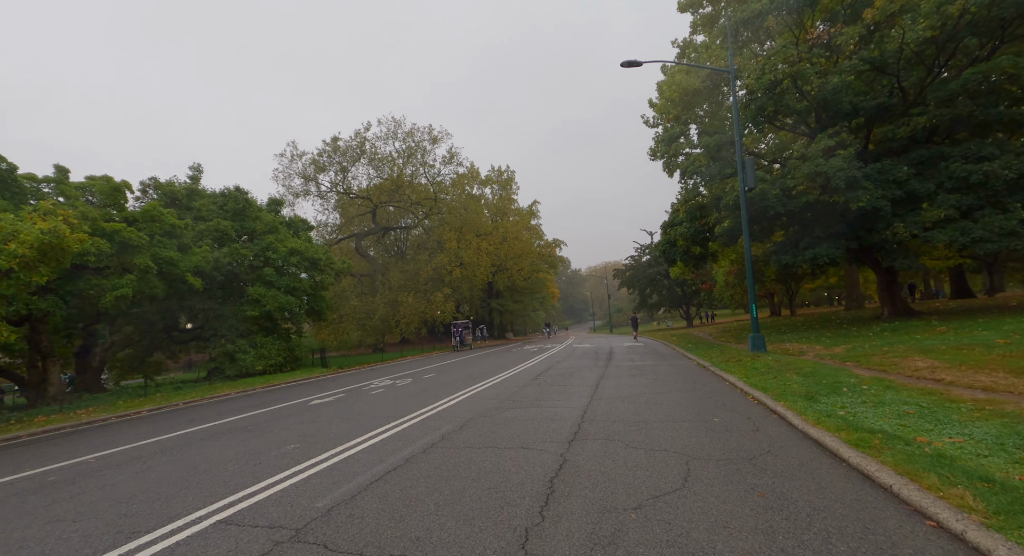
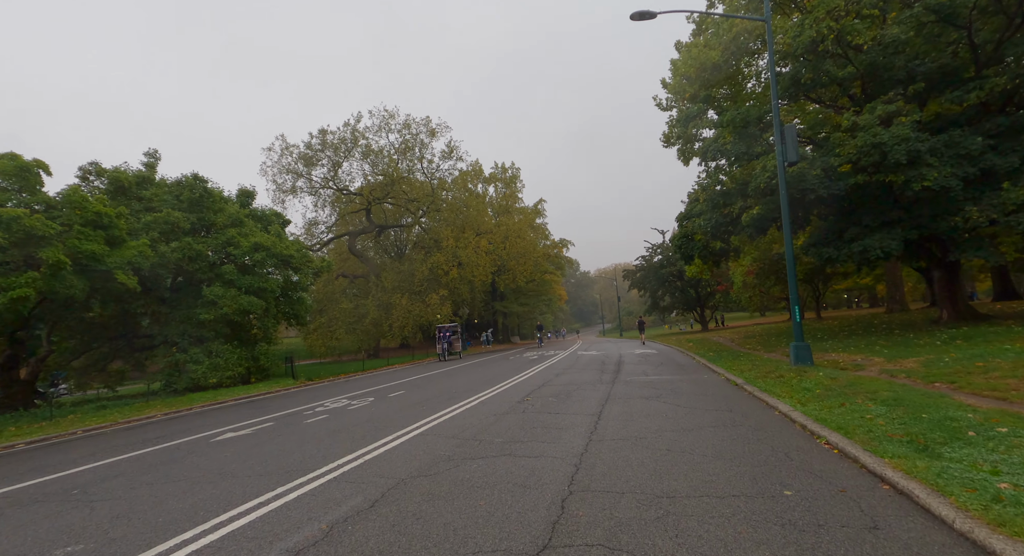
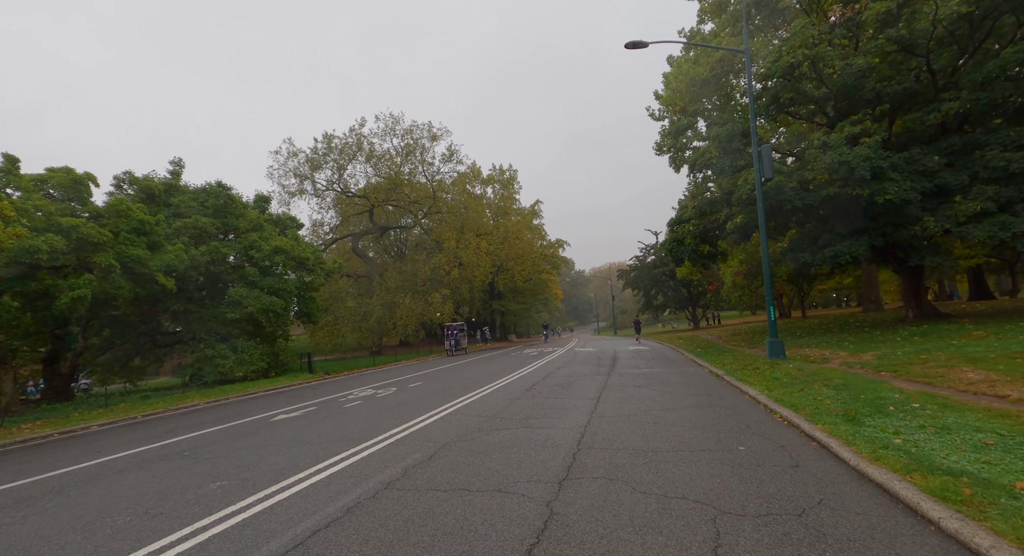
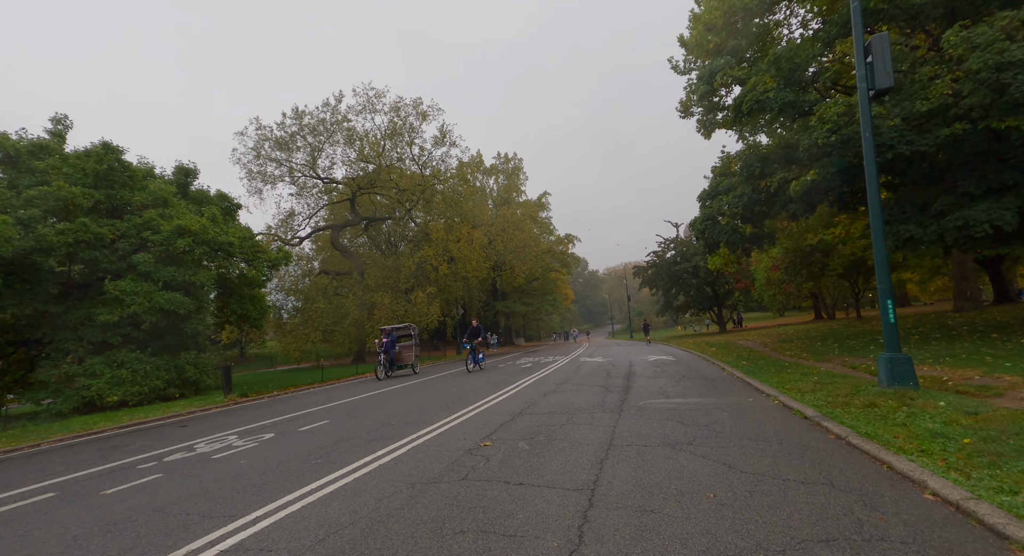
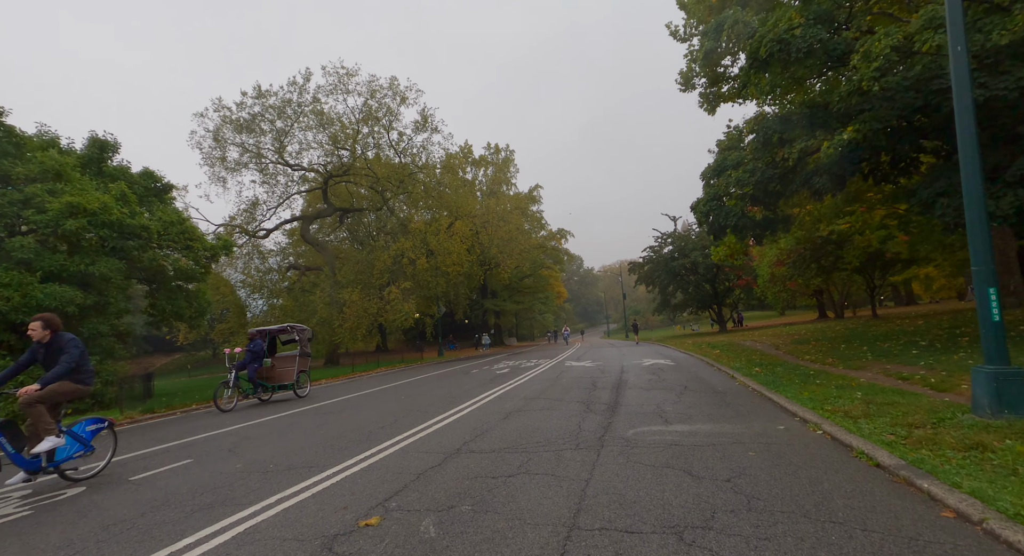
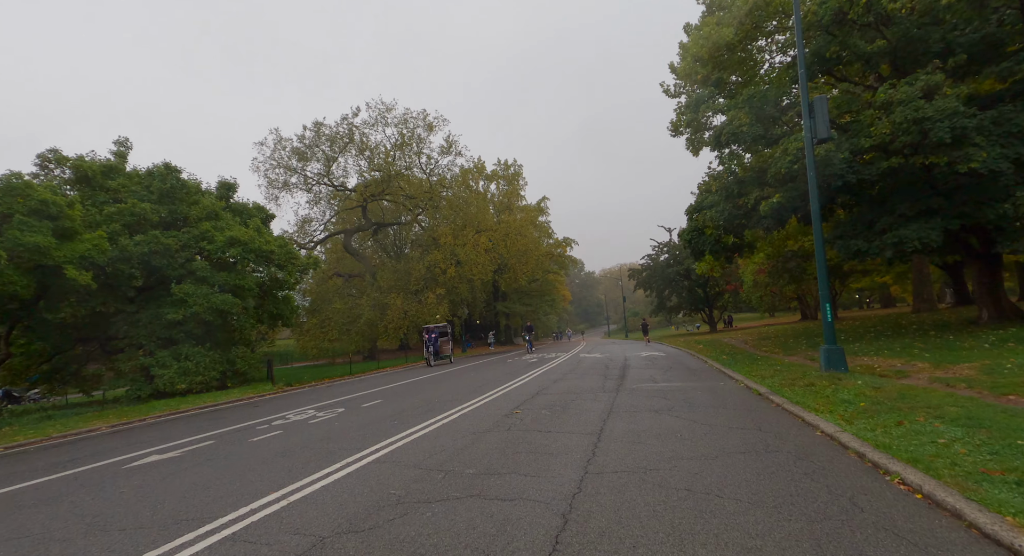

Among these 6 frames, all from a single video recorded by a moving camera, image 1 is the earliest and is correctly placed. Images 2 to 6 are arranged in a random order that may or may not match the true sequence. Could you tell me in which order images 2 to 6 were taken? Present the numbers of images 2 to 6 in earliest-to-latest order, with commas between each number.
3, 2, 6, 4, 5
